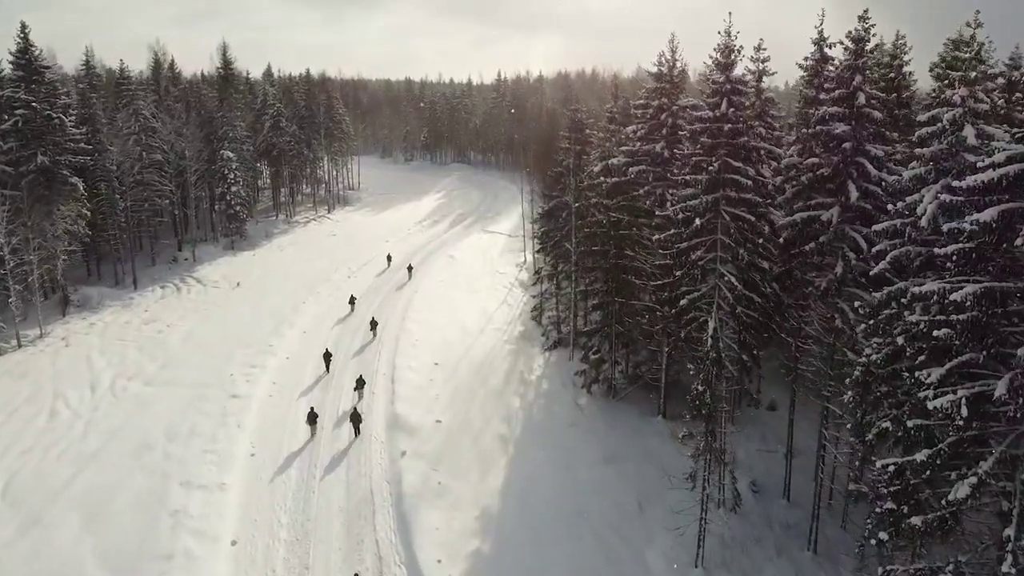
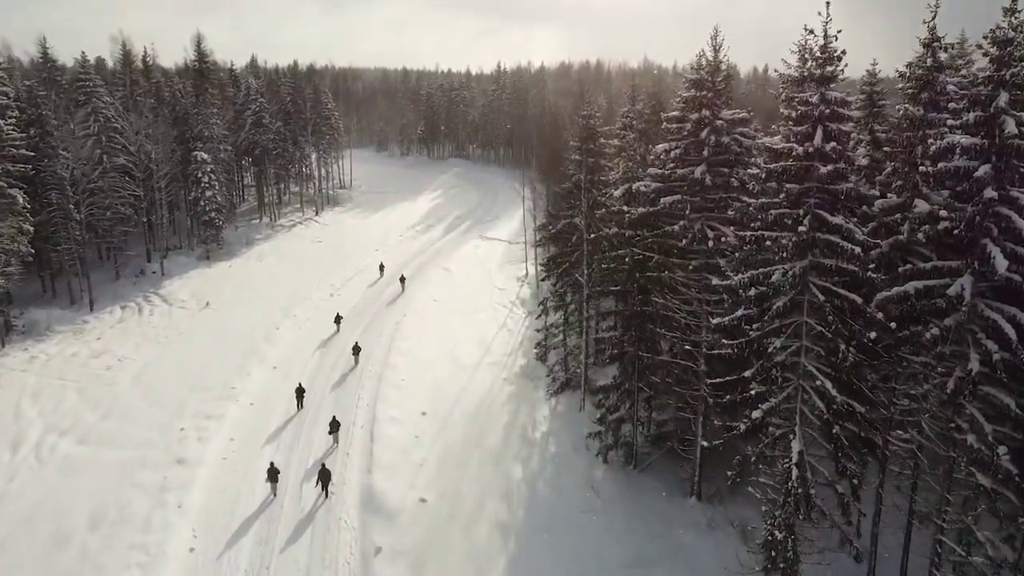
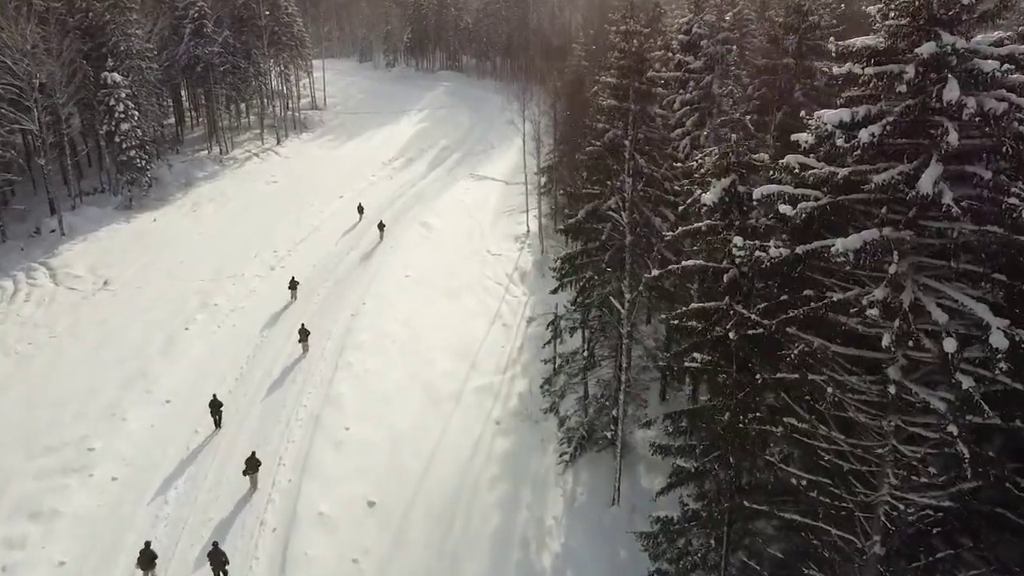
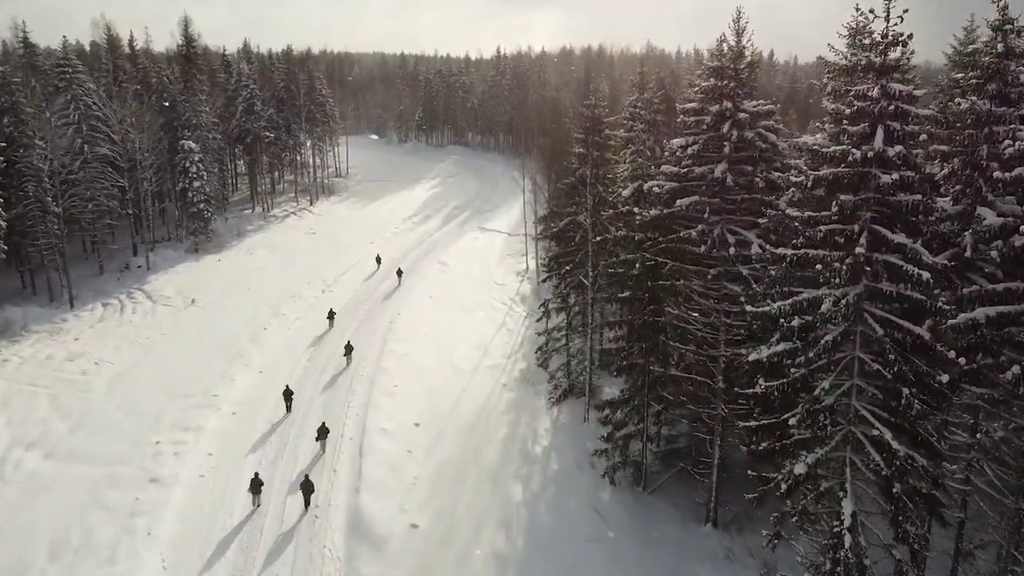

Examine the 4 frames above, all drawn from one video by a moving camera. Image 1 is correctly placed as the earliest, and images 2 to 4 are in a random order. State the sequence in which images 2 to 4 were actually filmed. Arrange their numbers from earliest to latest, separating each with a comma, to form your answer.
2, 4, 3
